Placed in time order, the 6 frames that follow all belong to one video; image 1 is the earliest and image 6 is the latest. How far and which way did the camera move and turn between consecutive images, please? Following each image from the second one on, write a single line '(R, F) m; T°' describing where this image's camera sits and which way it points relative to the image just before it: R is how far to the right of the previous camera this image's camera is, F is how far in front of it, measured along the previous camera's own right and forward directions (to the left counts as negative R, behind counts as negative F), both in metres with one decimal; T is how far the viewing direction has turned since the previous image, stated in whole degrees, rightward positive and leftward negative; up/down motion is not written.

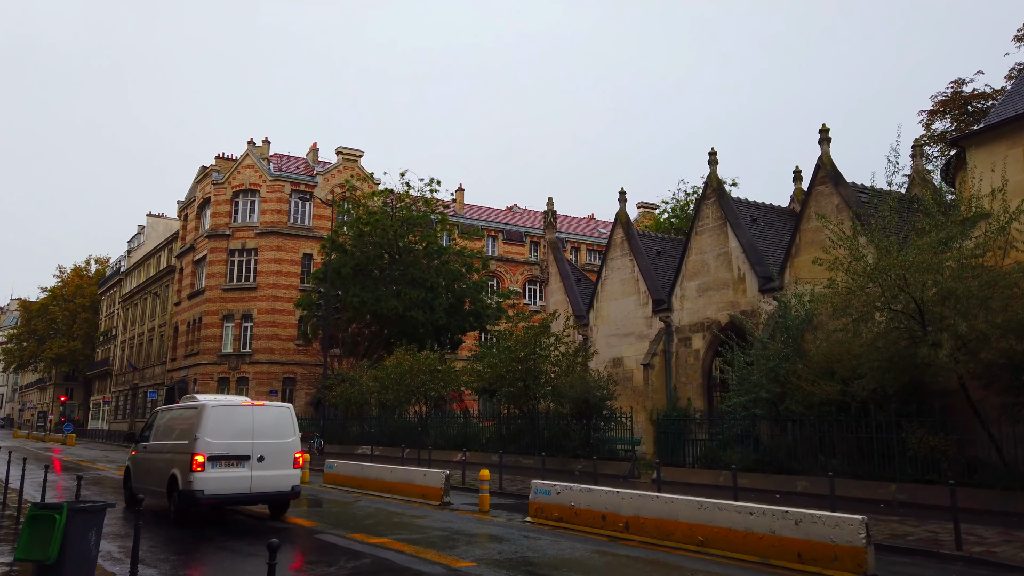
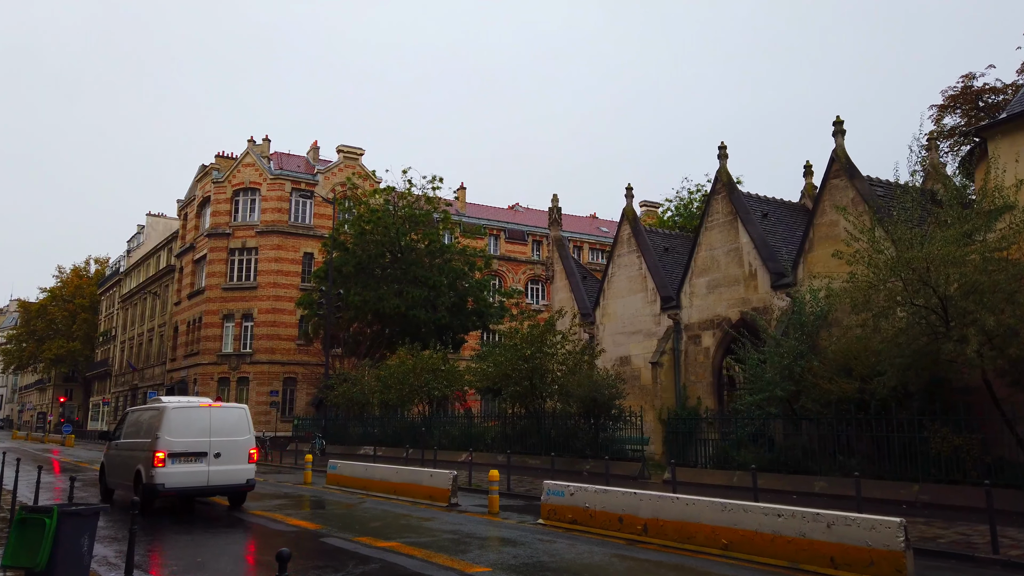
(-0.2, +0.4) m; 0°
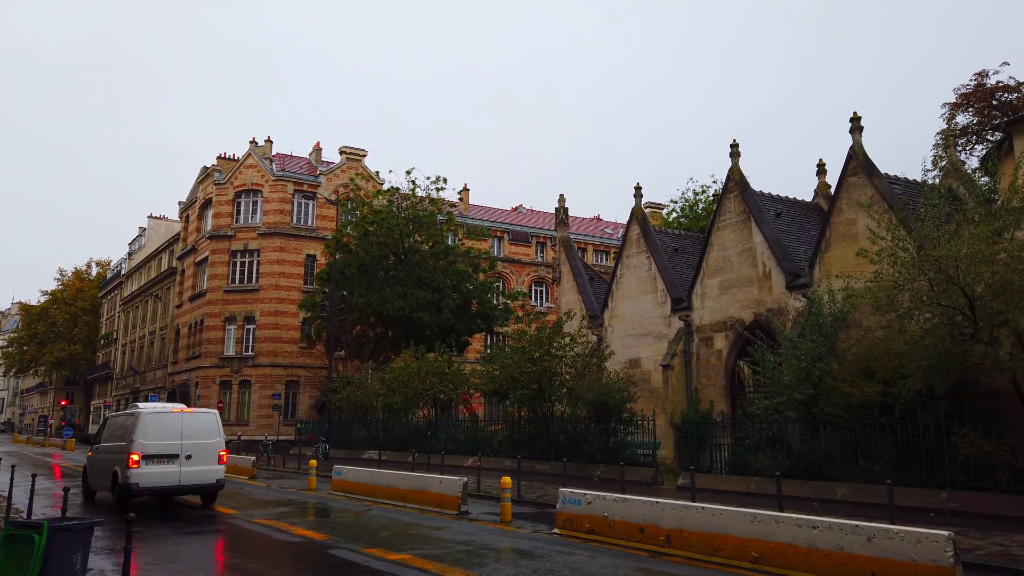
(-0.2, +0.4) m; 0°
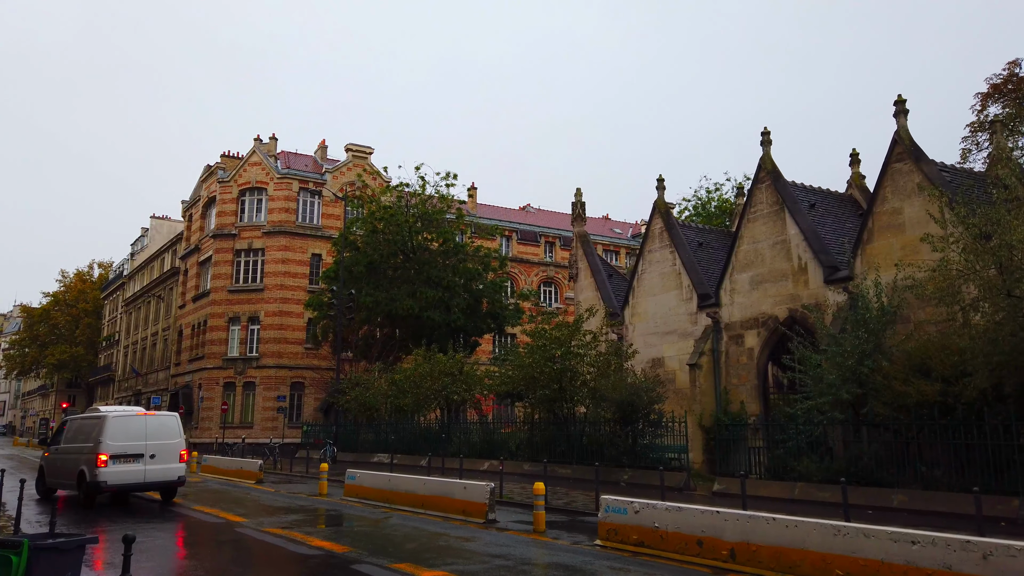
(-0.5, +1.0) m; 0°
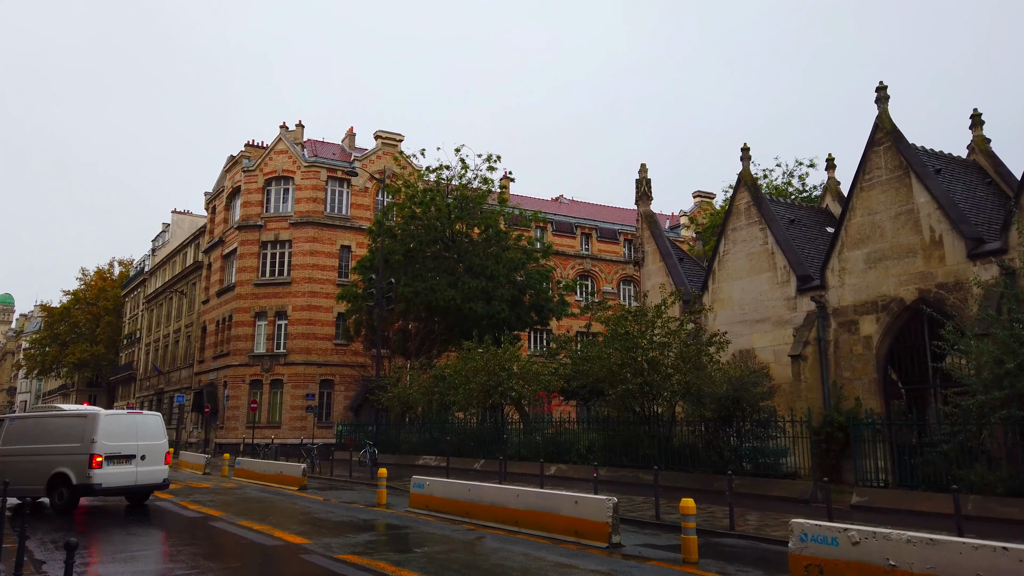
(-1.4, +2.4) m; -1°
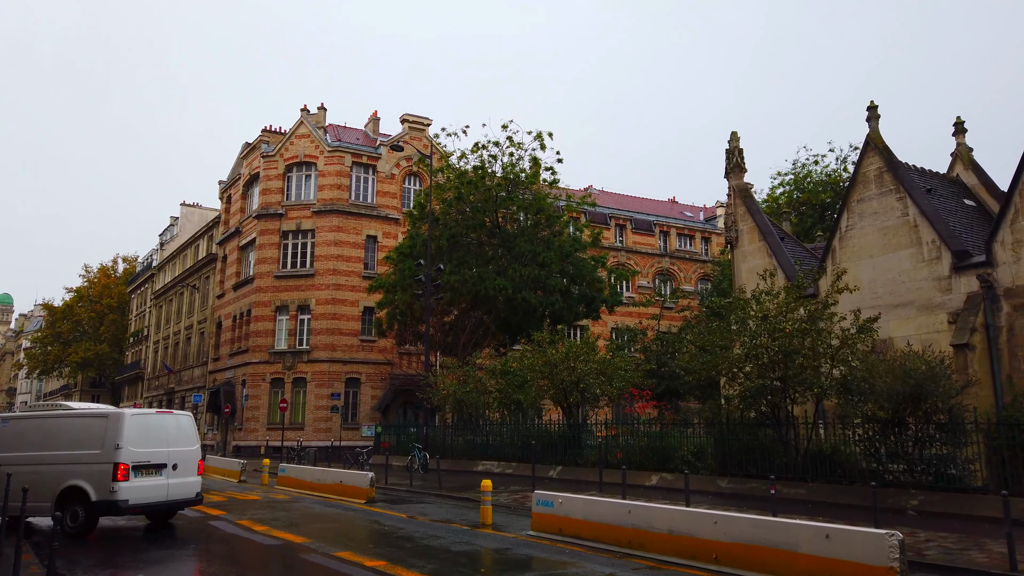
(-2.2, +2.8) m; 0°
